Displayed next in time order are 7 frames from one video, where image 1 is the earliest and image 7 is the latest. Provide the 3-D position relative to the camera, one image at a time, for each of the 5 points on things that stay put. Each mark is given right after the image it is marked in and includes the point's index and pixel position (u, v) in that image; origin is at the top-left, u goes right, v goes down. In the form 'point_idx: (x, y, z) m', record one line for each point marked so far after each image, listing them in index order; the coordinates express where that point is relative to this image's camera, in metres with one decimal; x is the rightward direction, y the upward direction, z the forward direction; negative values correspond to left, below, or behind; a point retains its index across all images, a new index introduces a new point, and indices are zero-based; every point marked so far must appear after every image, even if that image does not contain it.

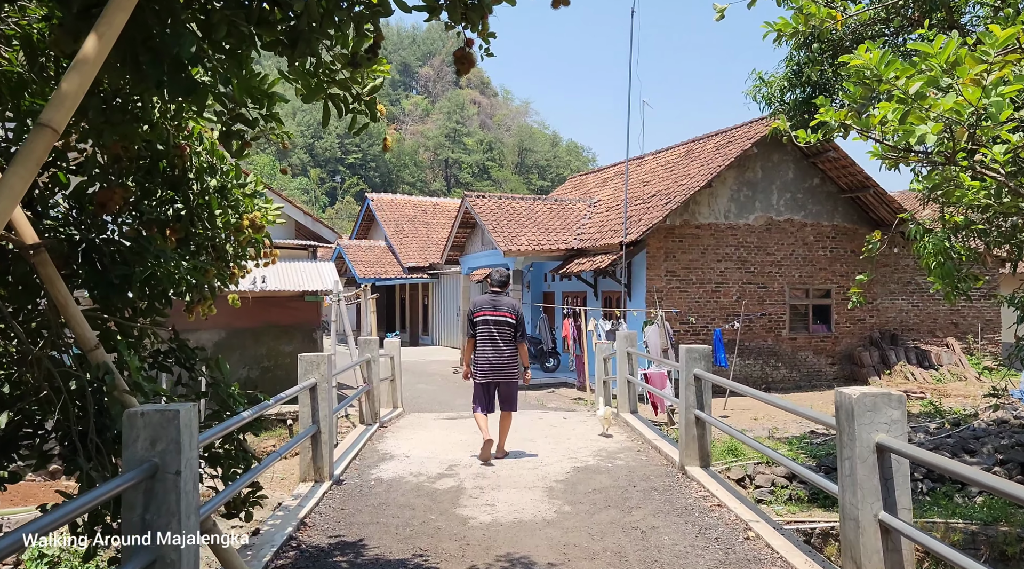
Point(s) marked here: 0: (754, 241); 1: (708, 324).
0: (+4.7, +0.9, +15.6) m
1: (+3.8, -0.8, +15.2) m
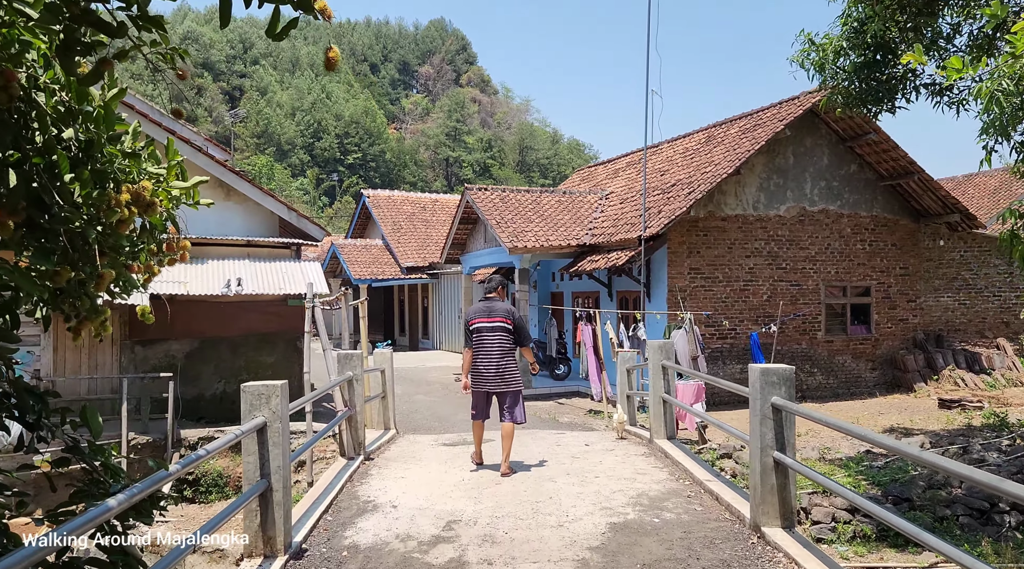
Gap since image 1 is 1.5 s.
0: (+4.8, +0.9, +14.1) m
1: (+3.9, -0.7, +13.7) m
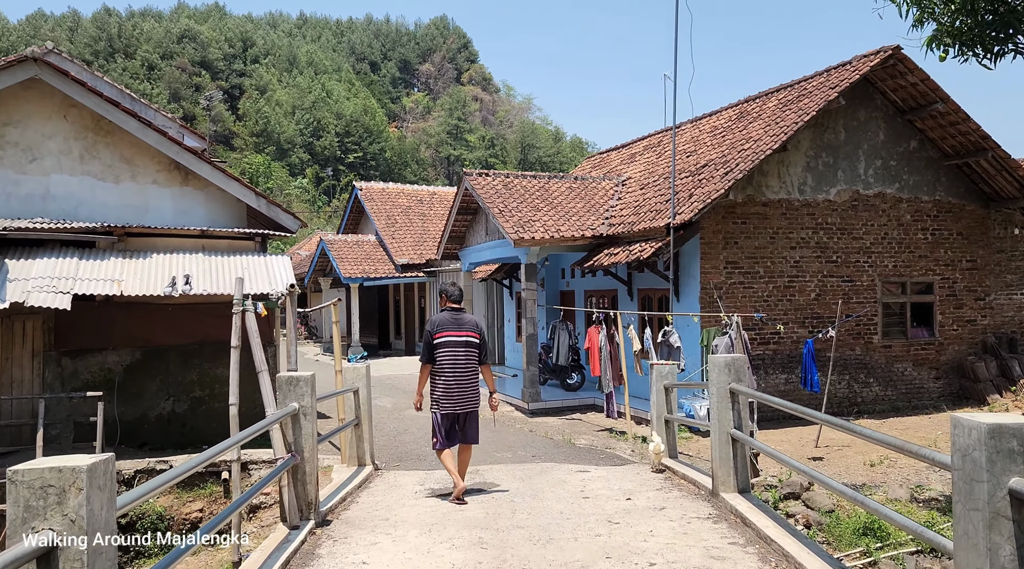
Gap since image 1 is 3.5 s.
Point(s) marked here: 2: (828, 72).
0: (+4.9, +1.0, +12.1) m
1: (+4.0, -0.7, +11.7) m
2: (+4.9, +3.3, +12.3) m
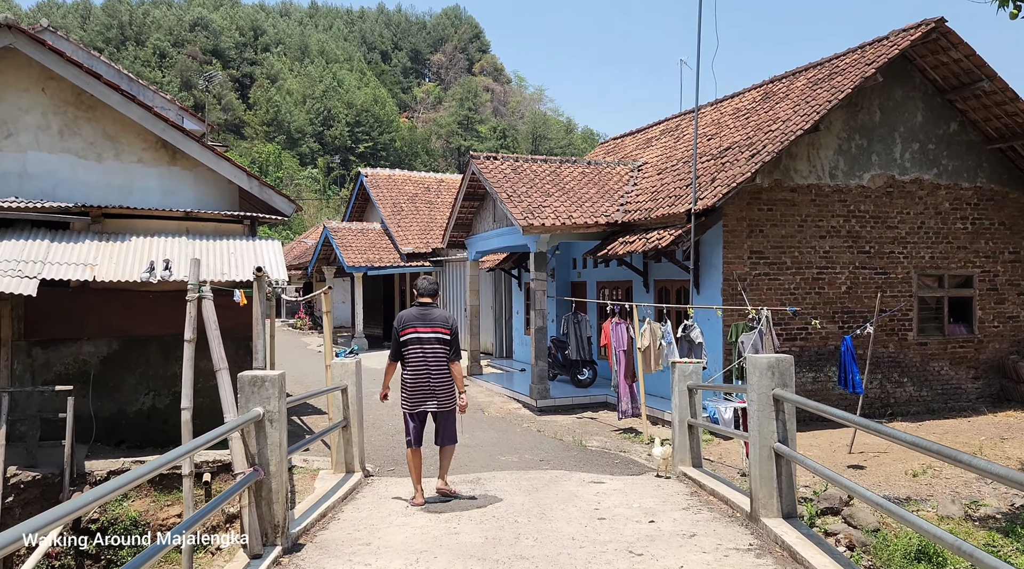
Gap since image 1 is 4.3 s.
0: (+5.1, +1.1, +11.3) m
1: (+4.1, -0.6, +10.9) m
2: (+5.0, +3.4, +11.5) m
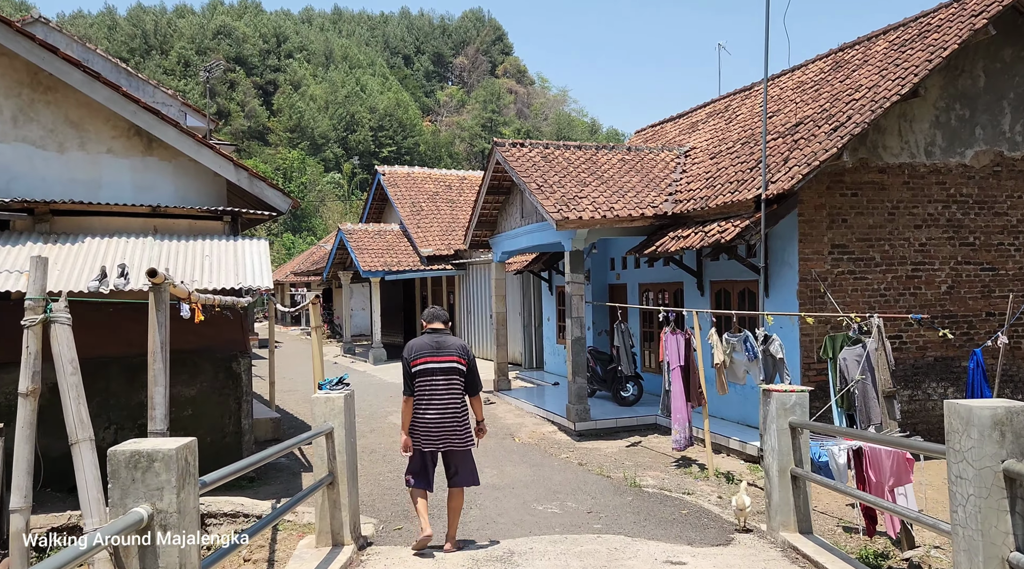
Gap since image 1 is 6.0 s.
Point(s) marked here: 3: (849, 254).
0: (+5.4, +1.1, +9.4) m
1: (+4.5, -0.5, +9.1) m
2: (+5.4, +3.4, +9.6) m
3: (+3.8, +0.3, +9.0) m
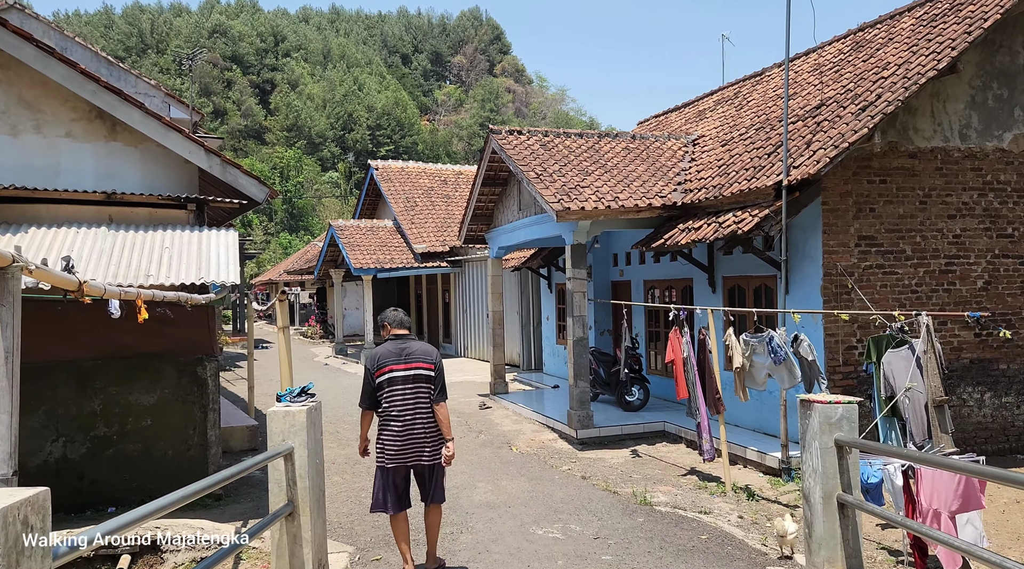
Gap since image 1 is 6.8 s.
0: (+5.4, +1.1, +8.6) m
1: (+4.4, -0.5, +8.3) m
2: (+5.4, +3.5, +8.8) m
3: (+3.8, +0.4, +8.2) m
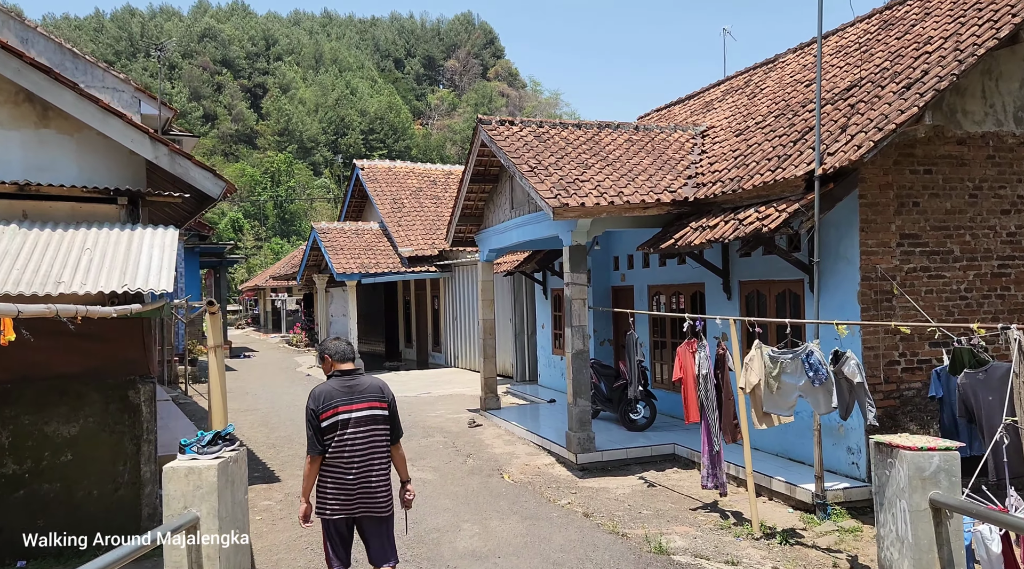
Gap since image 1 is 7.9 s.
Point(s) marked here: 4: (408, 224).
0: (+5.3, +1.1, +7.5) m
1: (+4.4, -0.5, +7.2) m
2: (+5.3, +3.4, +7.8) m
3: (+3.7, +0.3, +7.1) m
4: (-2.5, +1.4, +18.4) m
